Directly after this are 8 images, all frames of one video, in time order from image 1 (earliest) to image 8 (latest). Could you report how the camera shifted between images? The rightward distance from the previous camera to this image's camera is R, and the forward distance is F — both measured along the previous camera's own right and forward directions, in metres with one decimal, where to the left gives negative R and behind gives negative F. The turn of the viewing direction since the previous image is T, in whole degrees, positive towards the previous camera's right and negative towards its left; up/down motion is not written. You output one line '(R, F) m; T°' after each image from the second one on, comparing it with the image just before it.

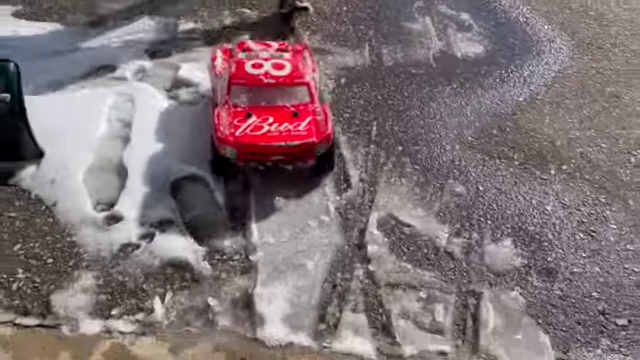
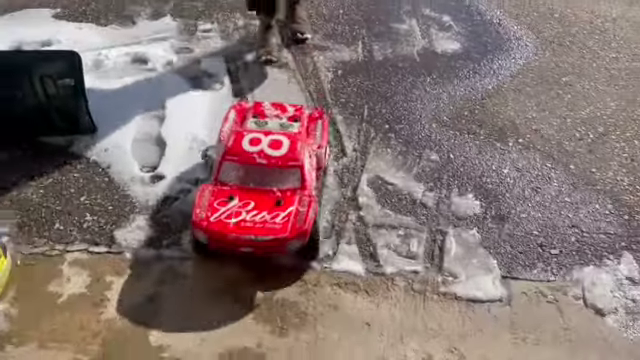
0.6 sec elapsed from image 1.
(0.0, -0.5) m; 0°
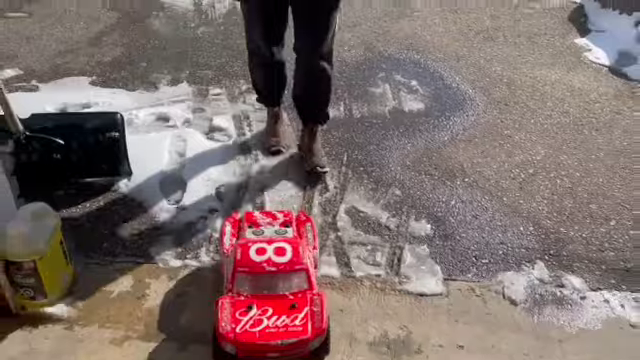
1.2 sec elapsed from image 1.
(+0.1, -0.7) m; 0°
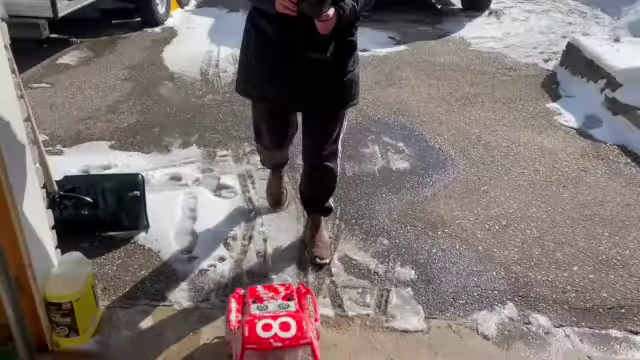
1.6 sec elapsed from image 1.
(0.0, -0.5) m; 0°
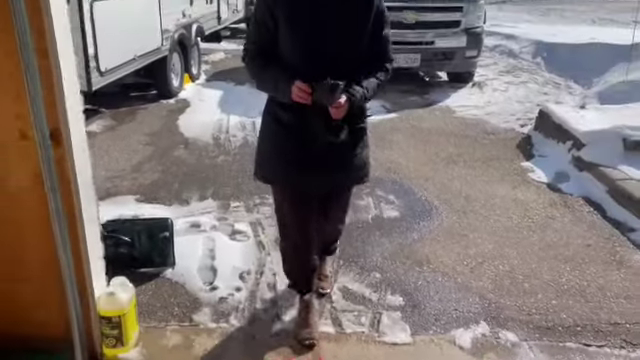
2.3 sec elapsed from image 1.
(0.0, -0.7) m; 0°
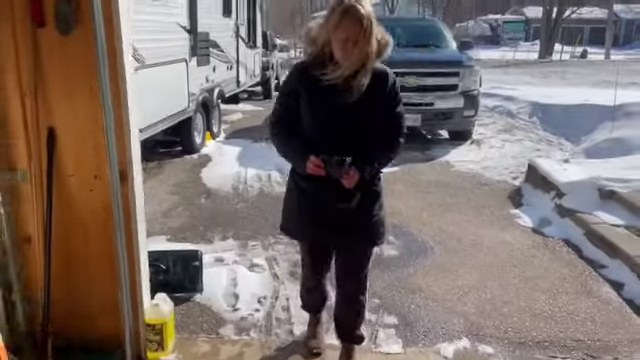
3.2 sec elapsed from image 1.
(0.0, -0.8) m; -1°
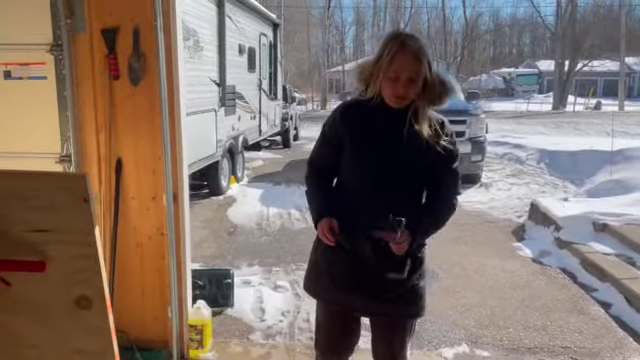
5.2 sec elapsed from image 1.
(0.0, -0.8) m; -2°
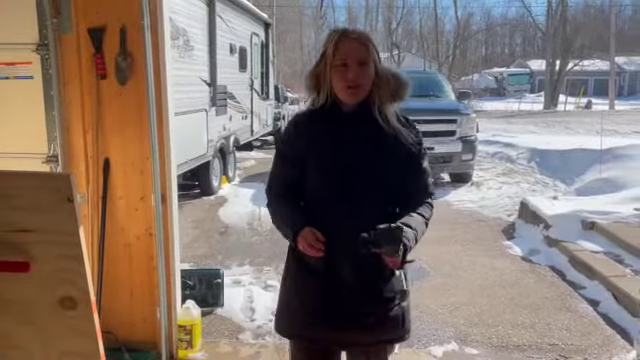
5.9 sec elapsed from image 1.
(0.0, 0.0) m; +1°
